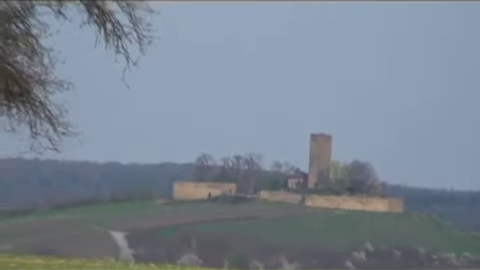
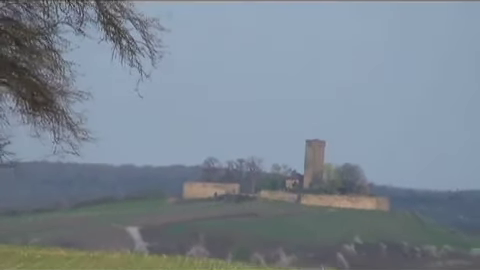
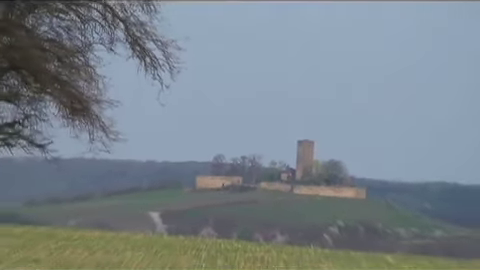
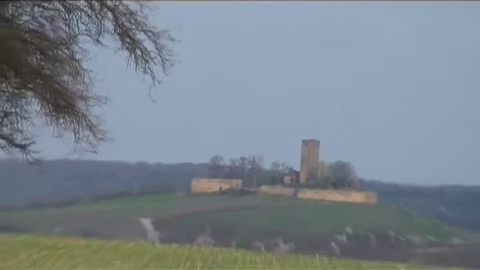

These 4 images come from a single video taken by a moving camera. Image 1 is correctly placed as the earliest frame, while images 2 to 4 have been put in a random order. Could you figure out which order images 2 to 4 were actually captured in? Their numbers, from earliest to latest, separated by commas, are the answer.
2, 4, 3
